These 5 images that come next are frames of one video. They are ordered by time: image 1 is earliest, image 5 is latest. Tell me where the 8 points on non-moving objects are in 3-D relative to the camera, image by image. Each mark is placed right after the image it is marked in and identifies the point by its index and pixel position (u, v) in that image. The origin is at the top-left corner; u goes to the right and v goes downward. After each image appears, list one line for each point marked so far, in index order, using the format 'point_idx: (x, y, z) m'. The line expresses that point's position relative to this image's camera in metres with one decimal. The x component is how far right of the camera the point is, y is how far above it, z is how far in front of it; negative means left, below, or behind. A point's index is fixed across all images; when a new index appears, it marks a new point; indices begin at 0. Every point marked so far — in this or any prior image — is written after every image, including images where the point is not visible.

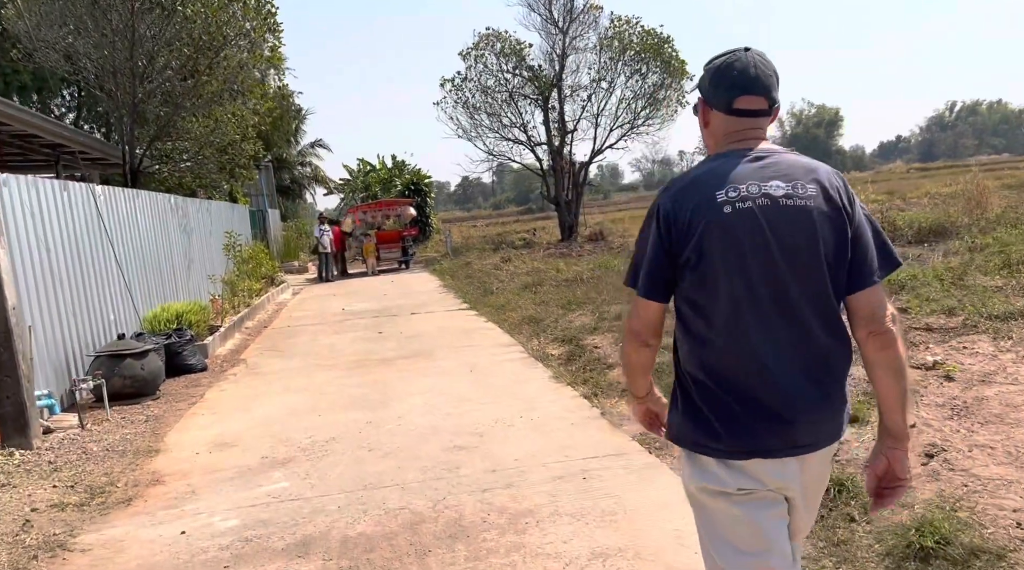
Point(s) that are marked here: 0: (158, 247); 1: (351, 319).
0: (-4.8, +0.5, +11.4) m
1: (-2.4, -0.5, +12.8) m
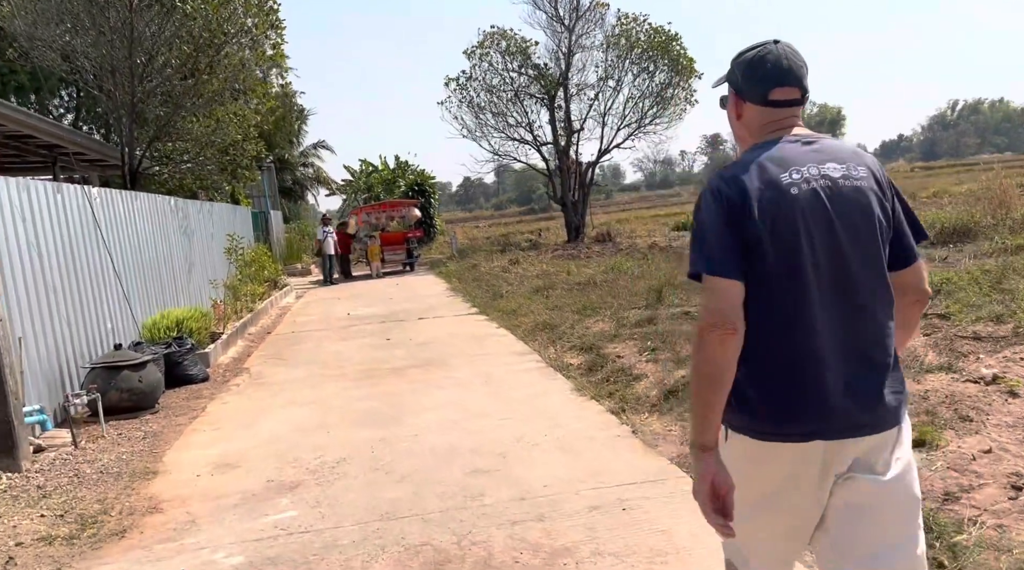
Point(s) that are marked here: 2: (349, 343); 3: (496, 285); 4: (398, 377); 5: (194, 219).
0: (-4.6, +0.5, +11.0) m
1: (-2.3, -0.6, +12.4) m
2: (-2.0, -0.7, +10.4) m
3: (-0.3, 0.0, +15.1) m
4: (-1.1, -0.9, +7.9) m
5: (-5.0, +1.1, +13.2) m
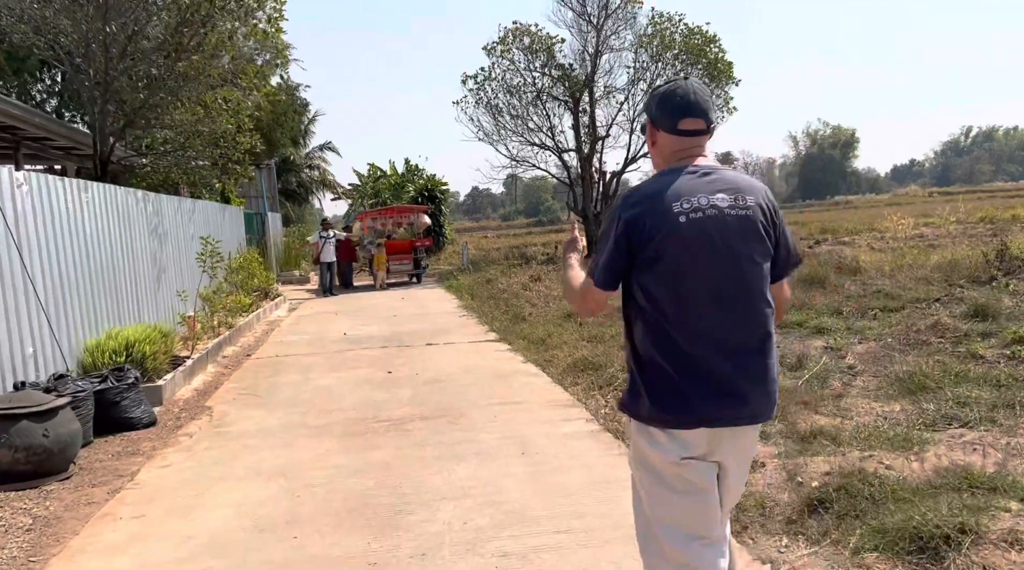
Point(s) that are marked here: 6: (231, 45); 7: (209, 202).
0: (-4.3, +0.3, +9.1) m
1: (-1.9, -0.8, +10.5) m
2: (-1.7, -0.9, +8.4) m
3: (0.0, -0.3, +13.1) m
4: (-0.8, -1.1, +5.9) m
5: (-4.6, +1.0, +11.3) m
6: (-4.6, +3.9, +13.6) m
7: (-5.1, +1.4, +14.1) m
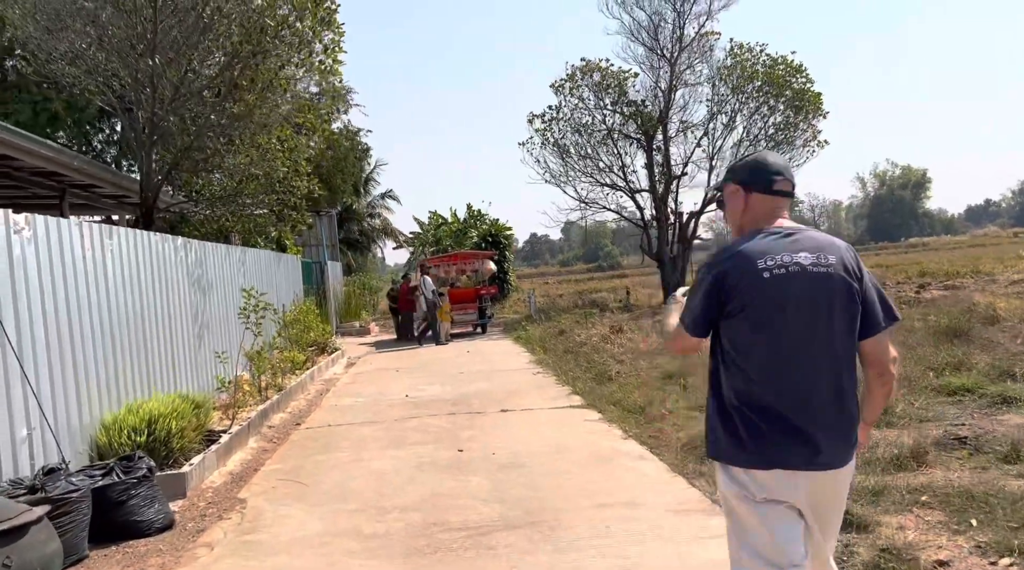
0: (-3.4, -0.2, +7.9) m
1: (-1.0, -1.4, +9.0) m
2: (-0.9, -1.4, +7.0) m
3: (+1.2, -1.1, +11.5) m
4: (-0.1, -1.4, +4.4) m
5: (-3.6, +0.3, +10.2) m
6: (-3.5, +3.1, +12.6) m
7: (-3.9, +0.5, +13.0) m
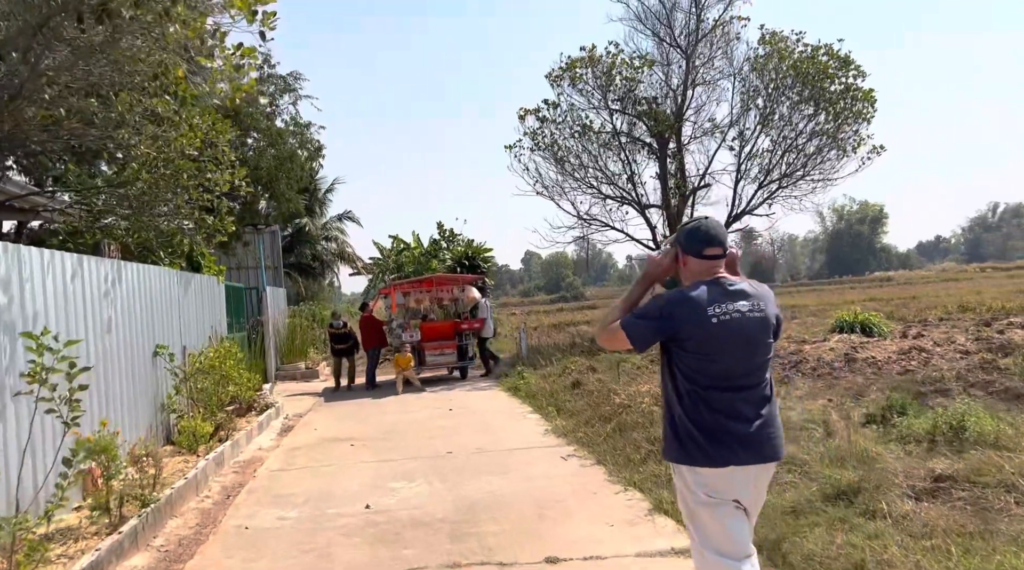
0: (-3.0, -0.4, +3.6) m
1: (-0.7, -1.6, +4.8) m
2: (-0.5, -1.6, +2.8) m
3: (+1.4, -1.4, +7.5) m
4: (+0.4, -1.5, +0.2) m
5: (-3.3, 0.0, +5.9) m
6: (-3.3, +2.7, +8.5) m
7: (-3.7, +0.2, +8.7) m
